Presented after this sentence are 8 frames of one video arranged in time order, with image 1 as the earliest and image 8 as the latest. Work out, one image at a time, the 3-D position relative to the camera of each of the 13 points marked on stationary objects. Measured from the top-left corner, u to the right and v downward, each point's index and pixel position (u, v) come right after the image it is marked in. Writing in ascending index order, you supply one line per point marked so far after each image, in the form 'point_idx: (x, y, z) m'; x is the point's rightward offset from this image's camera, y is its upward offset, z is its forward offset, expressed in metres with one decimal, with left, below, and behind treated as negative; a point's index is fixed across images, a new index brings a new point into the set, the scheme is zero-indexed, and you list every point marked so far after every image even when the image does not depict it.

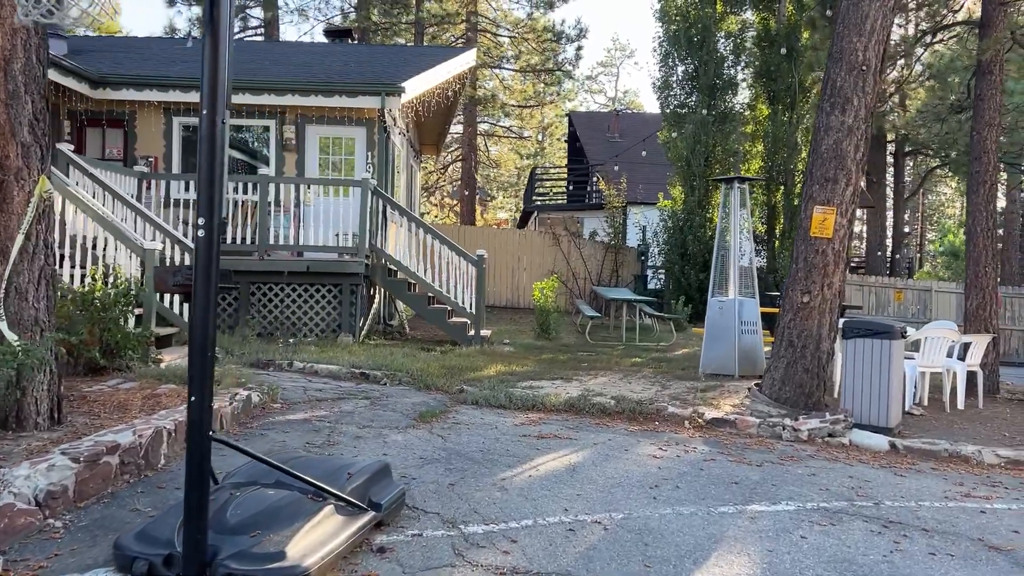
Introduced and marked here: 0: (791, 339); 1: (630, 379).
0: (+2.6, -0.5, +7.6) m
1: (+1.3, -1.0, +9.0) m
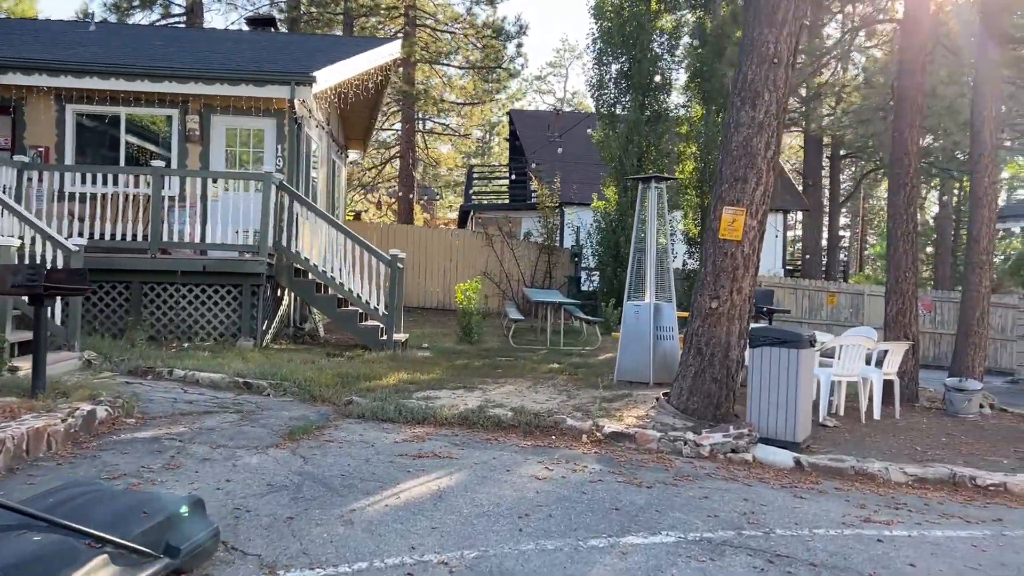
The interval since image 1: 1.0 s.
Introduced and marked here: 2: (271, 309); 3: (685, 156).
0: (+1.7, -0.5, +7.2) m
1: (+0.3, -1.0, +8.5) m
2: (-3.4, -0.3, +11.5) m
3: (+3.9, +2.8, +17.8) m
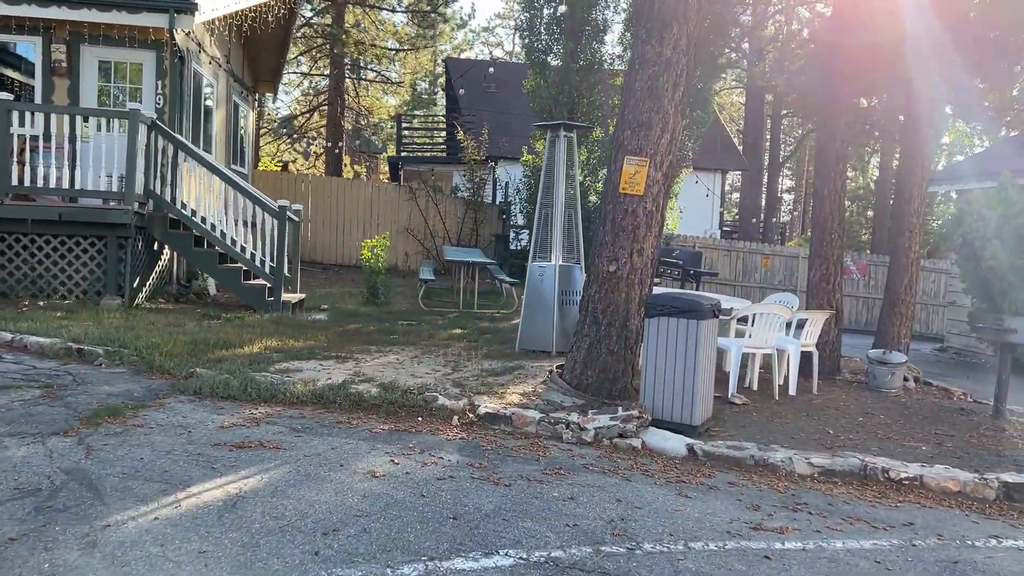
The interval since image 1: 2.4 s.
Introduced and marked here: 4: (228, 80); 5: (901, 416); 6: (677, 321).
0: (+0.7, -0.2, +6.3) m
1: (-0.8, -0.6, +7.6) m
2: (-4.6, +0.3, +10.4) m
3: (+2.3, +3.7, +16.9) m
4: (-4.9, +3.6, +14.3) m
5: (+3.2, -1.1, +6.8) m
6: (+1.1, -0.2, +5.6) m
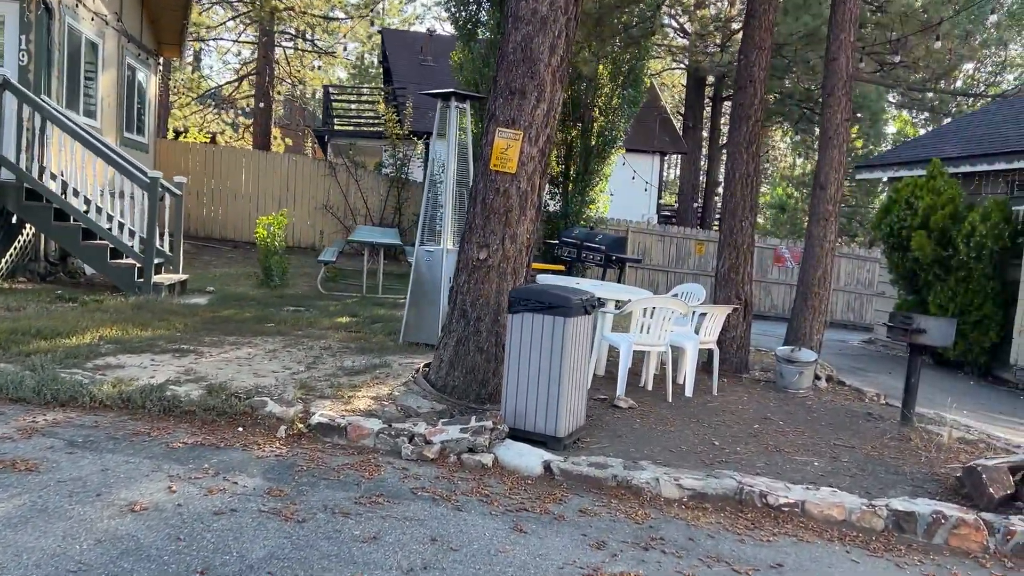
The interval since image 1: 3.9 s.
0: (-0.3, -0.1, +5.6) m
1: (-1.9, -0.5, +6.8) m
2: (-5.8, +0.6, +9.3) m
3: (+0.8, +4.0, +16.1) m
4: (-6.3, +4.0, +13.2) m
5: (+2.2, -1.0, +6.2) m
6: (+0.2, -0.2, +4.9) m
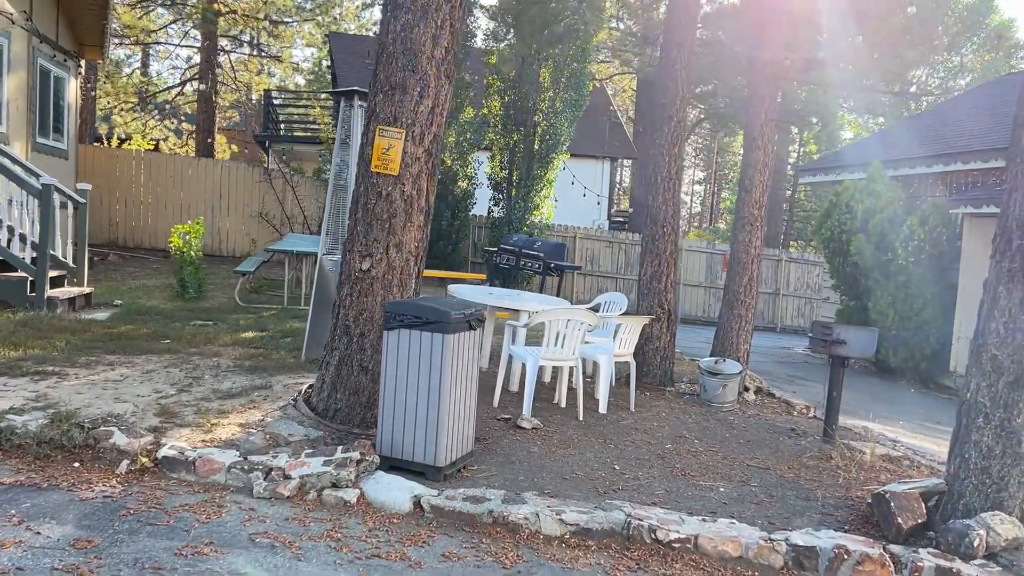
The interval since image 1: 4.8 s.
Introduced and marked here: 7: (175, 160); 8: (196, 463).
0: (-1.0, -0.2, +5.1) m
1: (-2.6, -0.6, +6.3) m
2: (-6.7, +0.4, +8.6) m
3: (-0.4, +3.8, +15.7) m
4: (-7.3, +3.8, +12.5) m
5: (+1.5, -1.1, +5.8) m
6: (-0.5, -0.2, +4.4) m
7: (-6.9, +2.6, +16.7) m
8: (-1.6, -0.9, +4.2) m
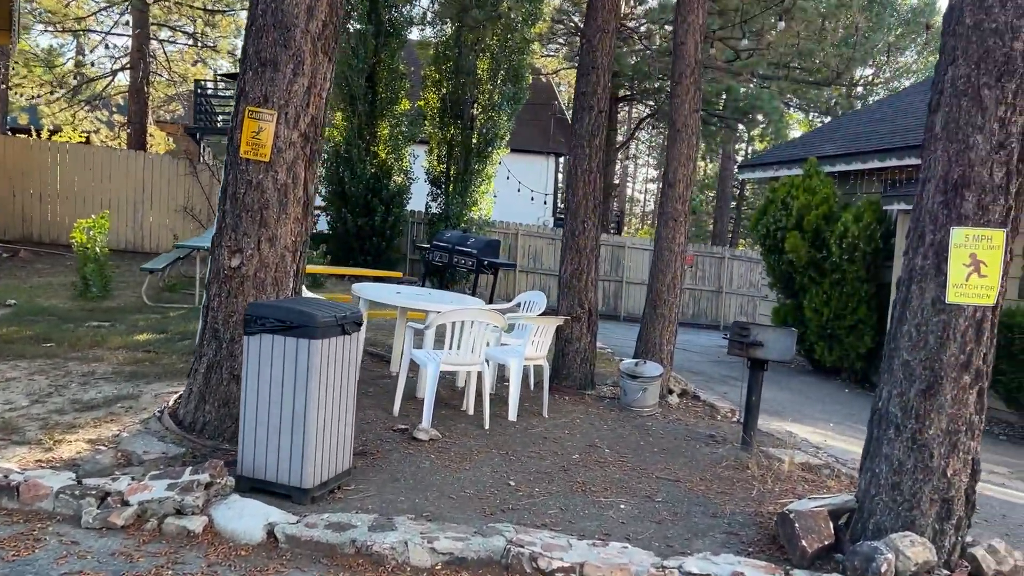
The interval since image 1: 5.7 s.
0: (-1.7, -0.2, +4.6) m
1: (-3.3, -0.6, +5.7) m
2: (-7.5, +0.4, +7.8) m
3: (-1.6, +3.8, +15.2) m
4: (-8.3, +3.8, +11.6) m
5: (+0.8, -1.1, +5.5) m
6: (-1.1, -0.2, +4.0) m
7: (-8.1, +2.6, +15.9) m
8: (-2.2, -0.9, +3.7) m
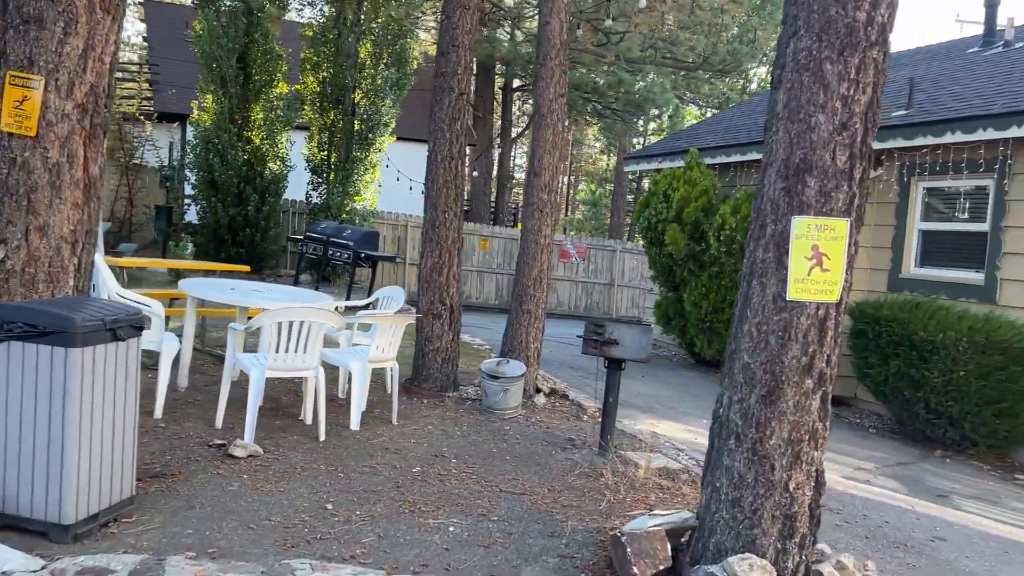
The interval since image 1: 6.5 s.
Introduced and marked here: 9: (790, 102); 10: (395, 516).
0: (-2.5, -0.2, +3.9) m
1: (-4.3, -0.6, +4.8) m
2: (-8.7, +0.4, +6.5) m
3: (-3.6, +4.0, +14.4) m
4: (-10.0, +3.8, +10.1) m
5: (-0.2, -1.0, +5.0) m
6: (-1.9, -0.2, +3.3) m
7: (-10.2, +2.7, +14.4) m
8: (-3.0, -0.9, +2.9) m
9: (+1.1, +0.7, +3.1) m
10: (-0.5, -1.1, +3.9) m
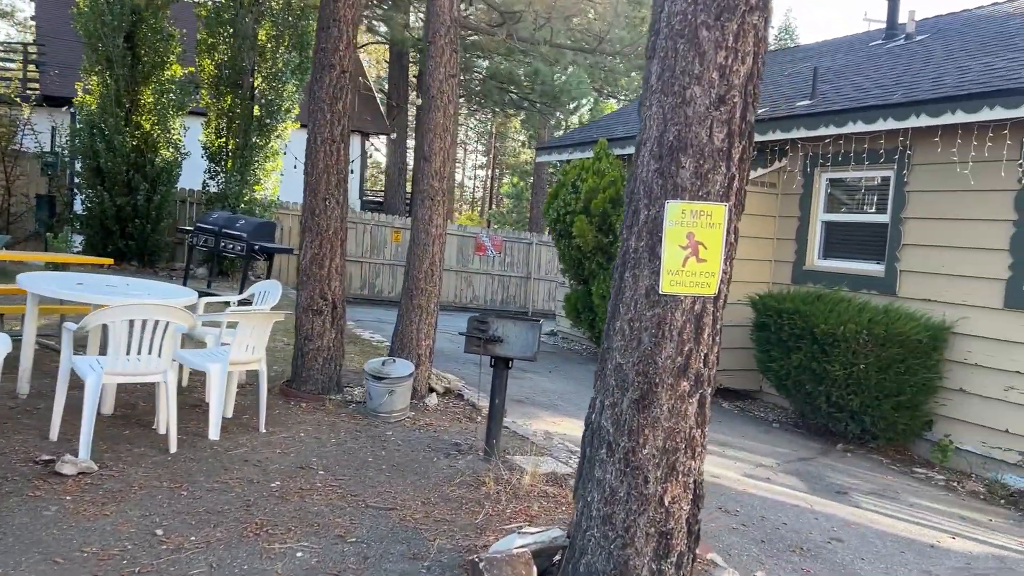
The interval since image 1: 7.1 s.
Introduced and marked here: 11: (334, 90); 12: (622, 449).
0: (-3.1, -0.2, +3.3) m
1: (-5.0, -0.6, +4.0) m
2: (-9.5, +0.4, +5.3) m
3: (-5.2, +4.0, +13.6) m
4: (-11.1, +3.8, +8.8) m
5: (-0.9, -1.0, +4.6) m
6: (-2.5, -0.2, +2.7) m
7: (-11.7, +2.8, +13.0) m
8: (-3.5, -0.9, +2.3) m
9: (+0.5, +0.7, +2.8) m
10: (-1.1, -1.1, +3.4) m
11: (-1.3, +1.5, +6.2) m
12: (+0.4, -0.6, +2.8) m
